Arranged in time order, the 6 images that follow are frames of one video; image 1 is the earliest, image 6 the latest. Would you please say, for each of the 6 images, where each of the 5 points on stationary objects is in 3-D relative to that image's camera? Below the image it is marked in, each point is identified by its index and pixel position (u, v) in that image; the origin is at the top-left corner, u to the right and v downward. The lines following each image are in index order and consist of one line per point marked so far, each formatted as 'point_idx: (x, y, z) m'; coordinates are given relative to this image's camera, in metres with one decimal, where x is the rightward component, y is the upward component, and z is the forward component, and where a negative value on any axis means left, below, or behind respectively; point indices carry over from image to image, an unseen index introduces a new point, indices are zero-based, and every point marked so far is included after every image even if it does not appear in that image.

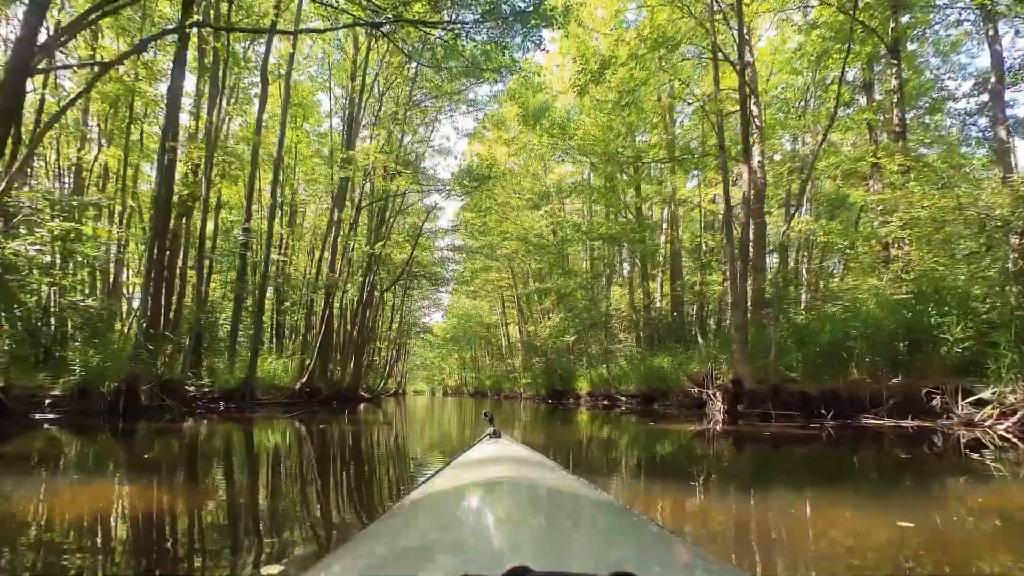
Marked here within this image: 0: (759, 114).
0: (+5.5, +3.8, +13.5) m
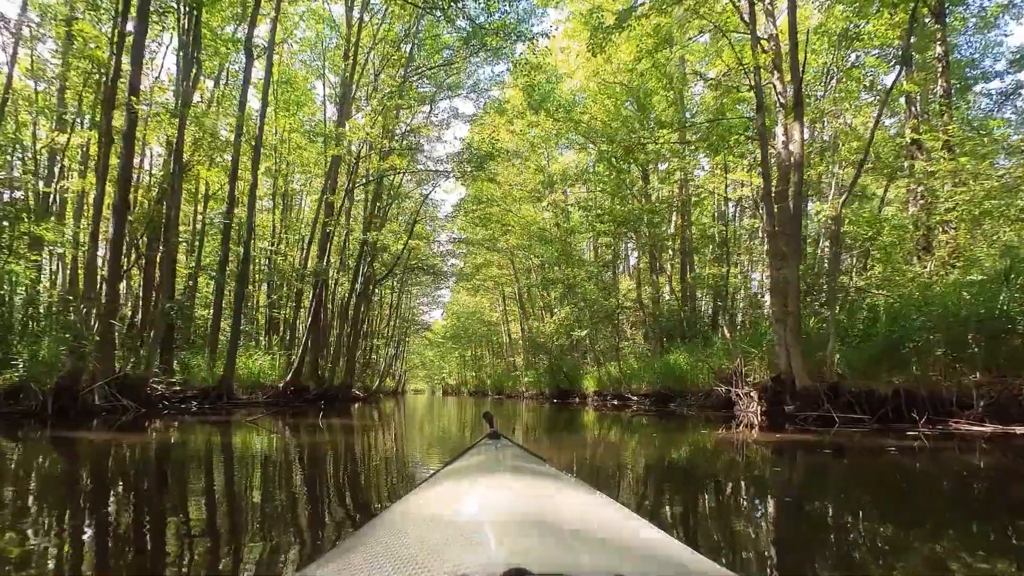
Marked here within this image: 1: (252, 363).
0: (+5.6, +4.0, +12.5) m
1: (-5.7, -1.6, +13.2) m
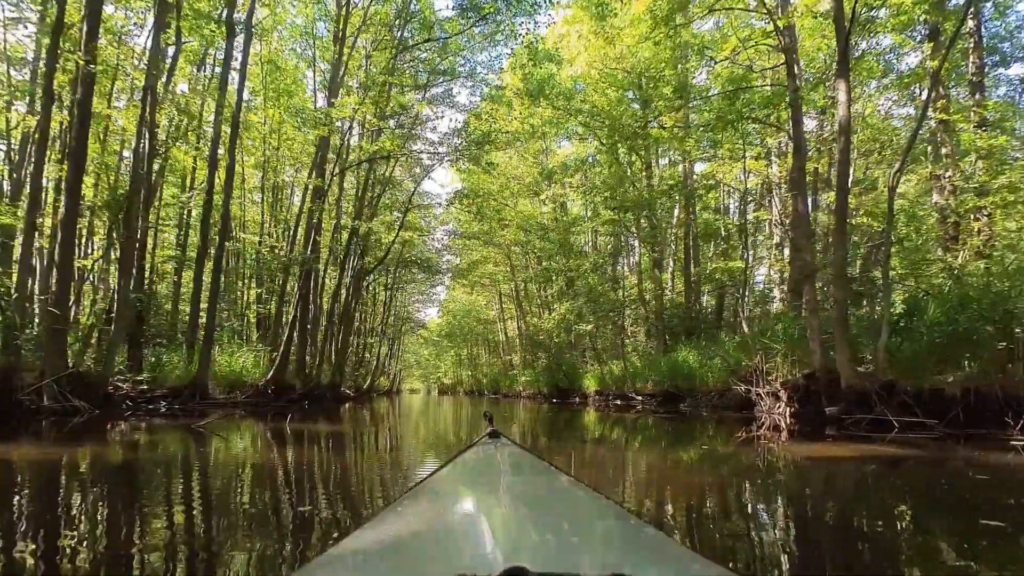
0: (+5.5, +4.1, +11.8) m
1: (-5.8, -1.5, +12.5) m
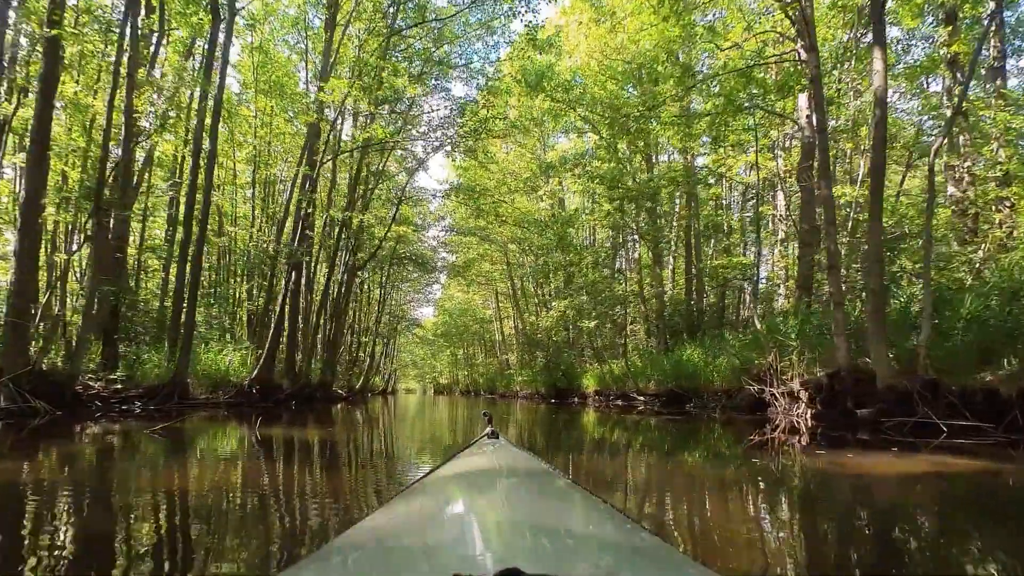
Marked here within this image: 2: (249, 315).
0: (+5.5, +4.2, +11.4) m
1: (-5.8, -1.4, +12.0) m
2: (-7.4, -0.8, +17.2) m
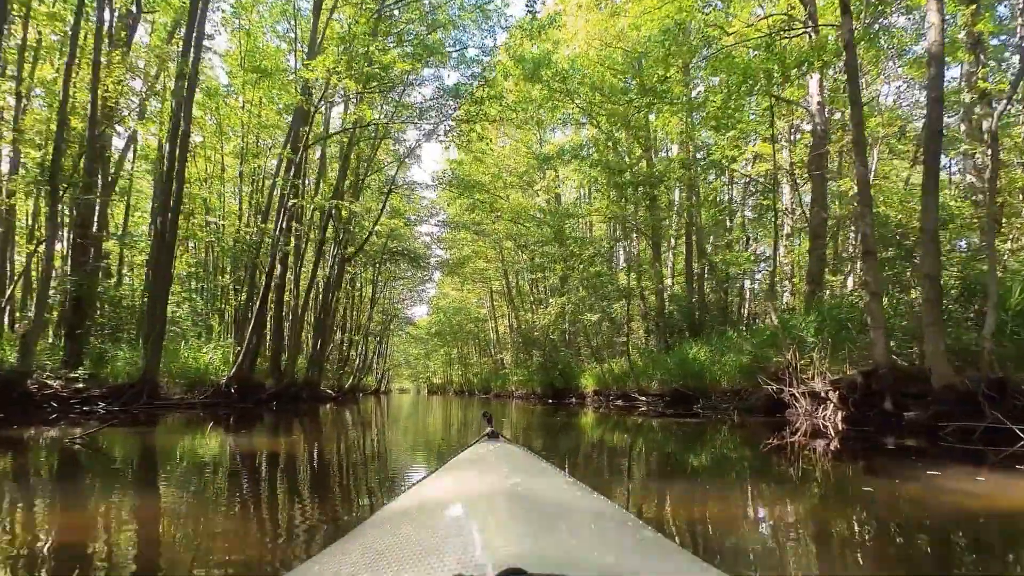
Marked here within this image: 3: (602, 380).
0: (+5.4, +4.3, +10.9) m
1: (-5.9, -1.3, +11.4) m
2: (-7.5, -0.6, +16.6) m
3: (+2.6, -2.7, +17.7) m
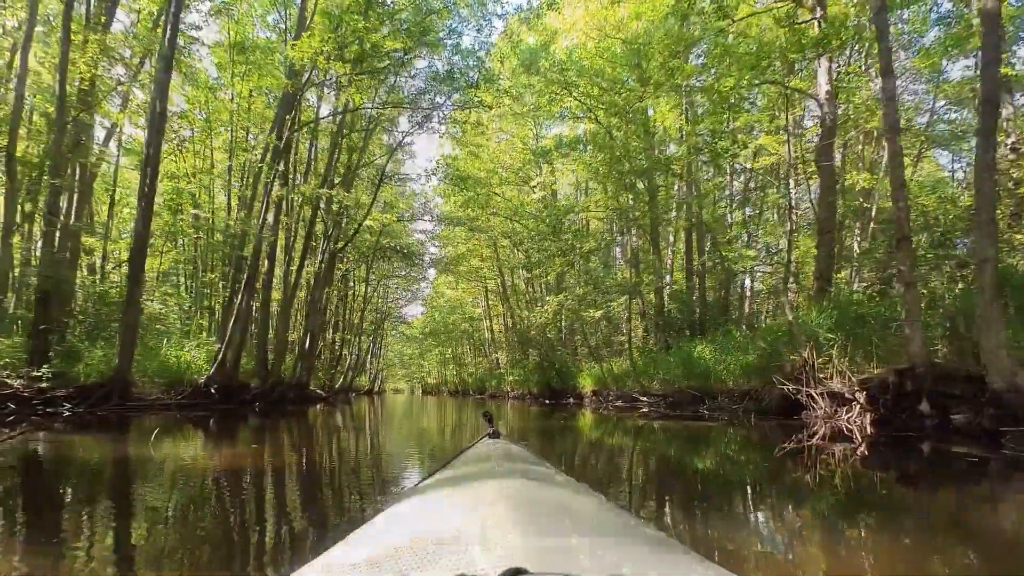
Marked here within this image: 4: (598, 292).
0: (+5.4, +4.4, +10.5) m
1: (-5.9, -1.2, +10.9) m
2: (-7.6, -0.6, +16.1) m
3: (+2.5, -2.6, +17.2) m
4: (+2.5, -0.1, +17.0) m
